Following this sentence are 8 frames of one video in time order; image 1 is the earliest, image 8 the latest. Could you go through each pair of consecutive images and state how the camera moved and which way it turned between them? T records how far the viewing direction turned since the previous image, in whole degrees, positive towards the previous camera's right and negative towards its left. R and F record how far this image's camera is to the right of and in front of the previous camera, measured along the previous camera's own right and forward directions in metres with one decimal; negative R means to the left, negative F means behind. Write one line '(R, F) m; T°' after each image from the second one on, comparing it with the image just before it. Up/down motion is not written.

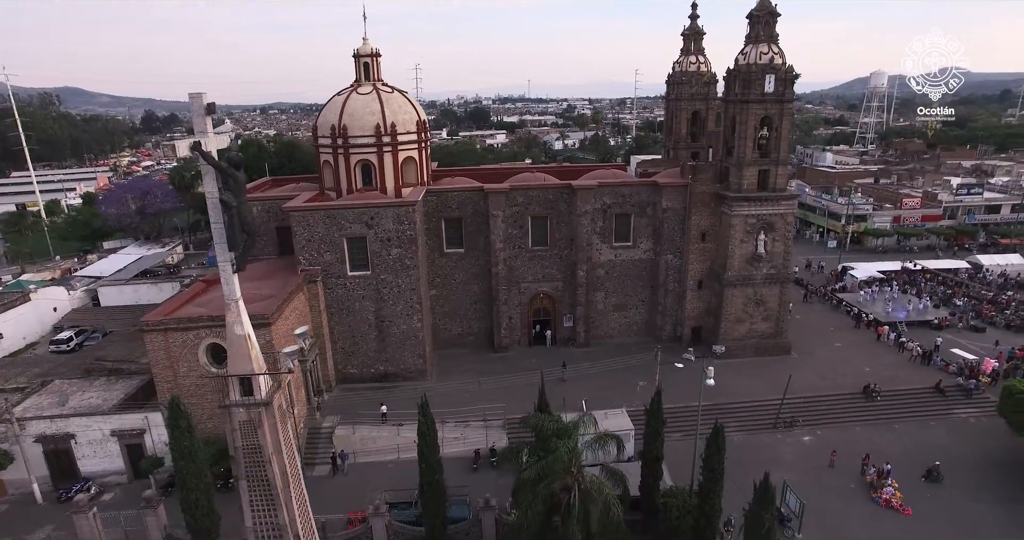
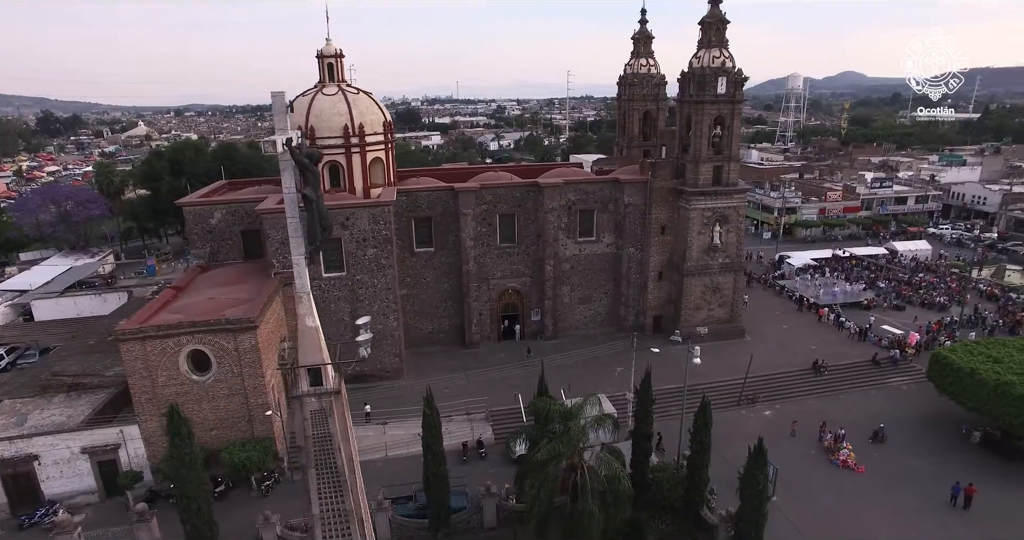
(-1.9, -0.5) m; +7°
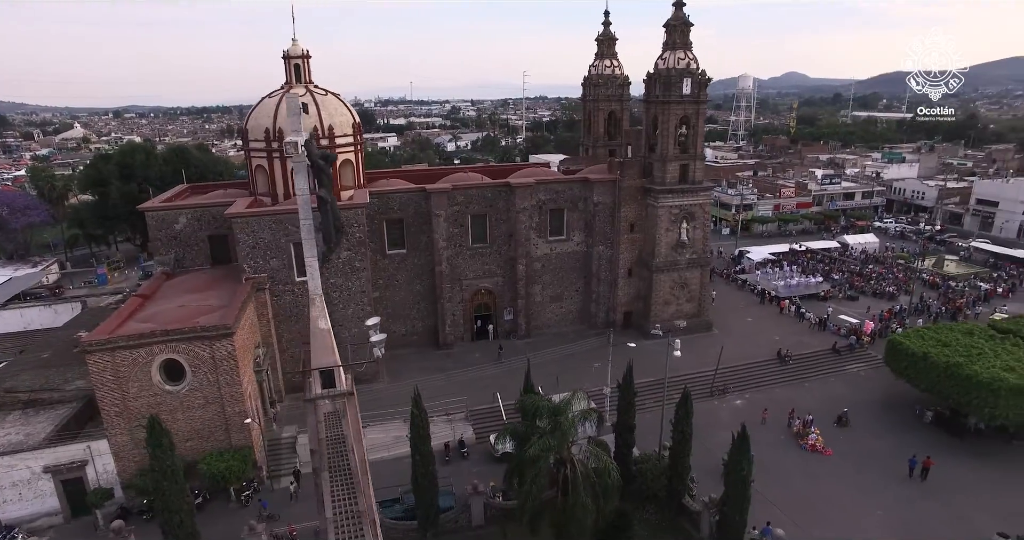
(-0.8, -0.1) m; +4°
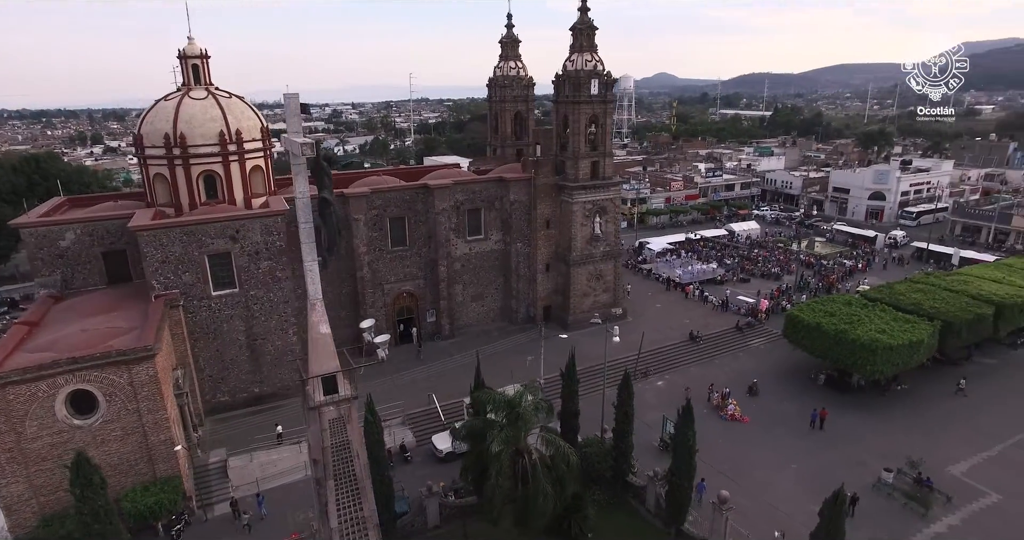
(-1.6, -0.1) m; +10°
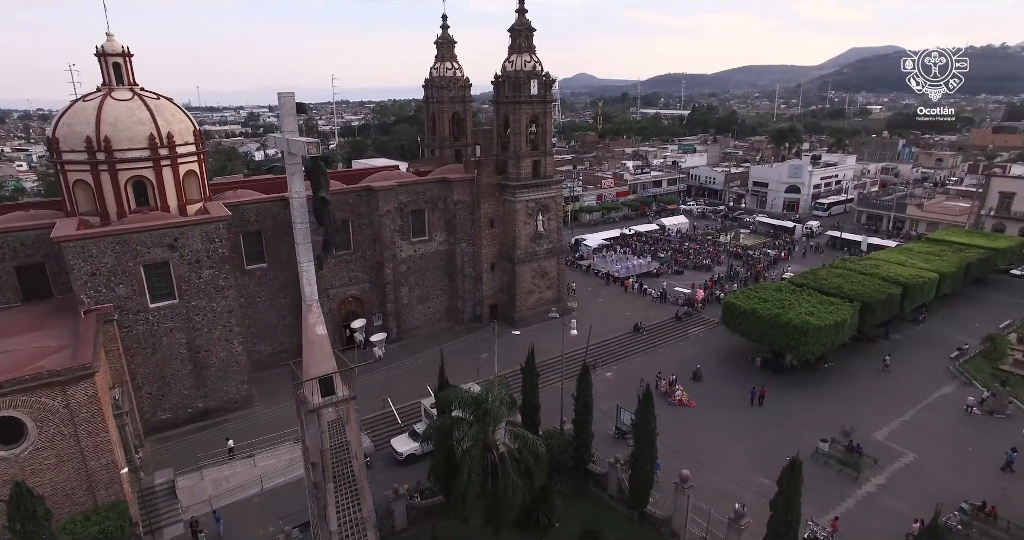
(-0.9, -0.2) m; +7°
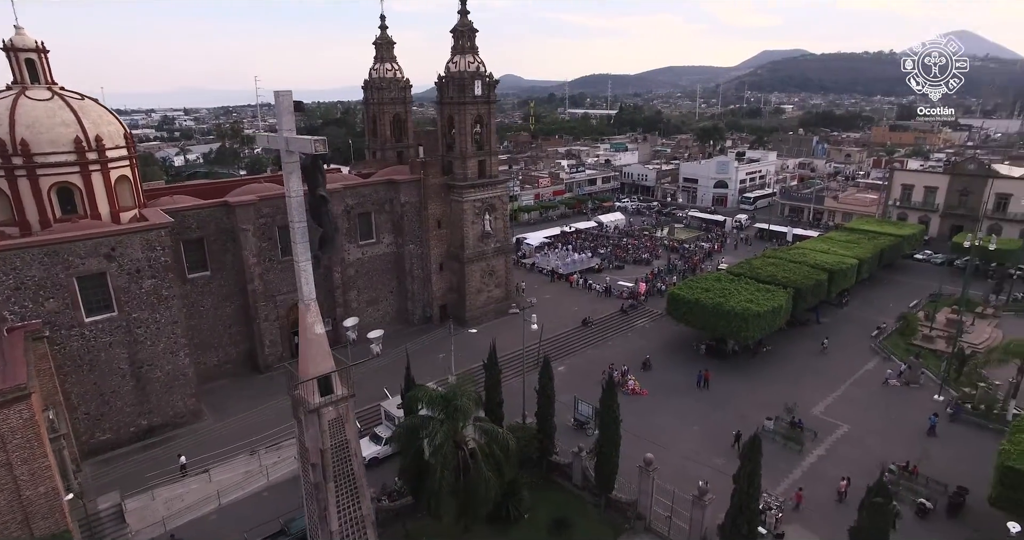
(-0.9, -0.2) m; +6°
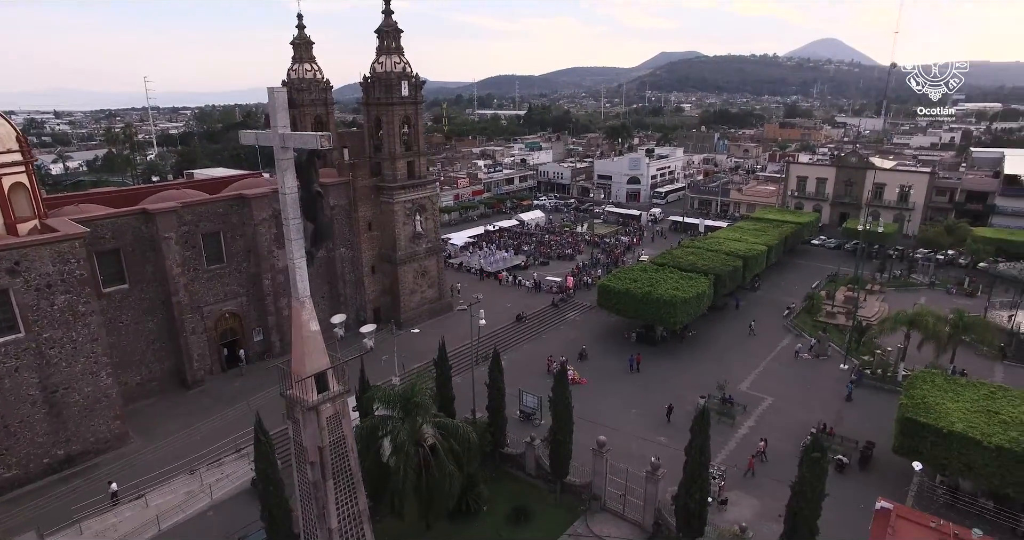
(-1.1, -0.3) m; +8°
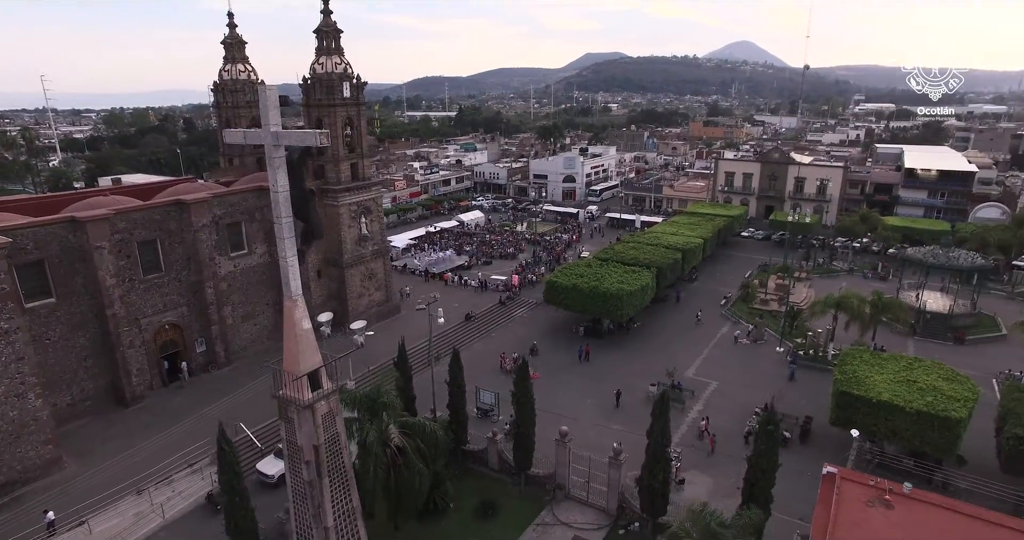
(-0.8, -0.2) m; +6°
